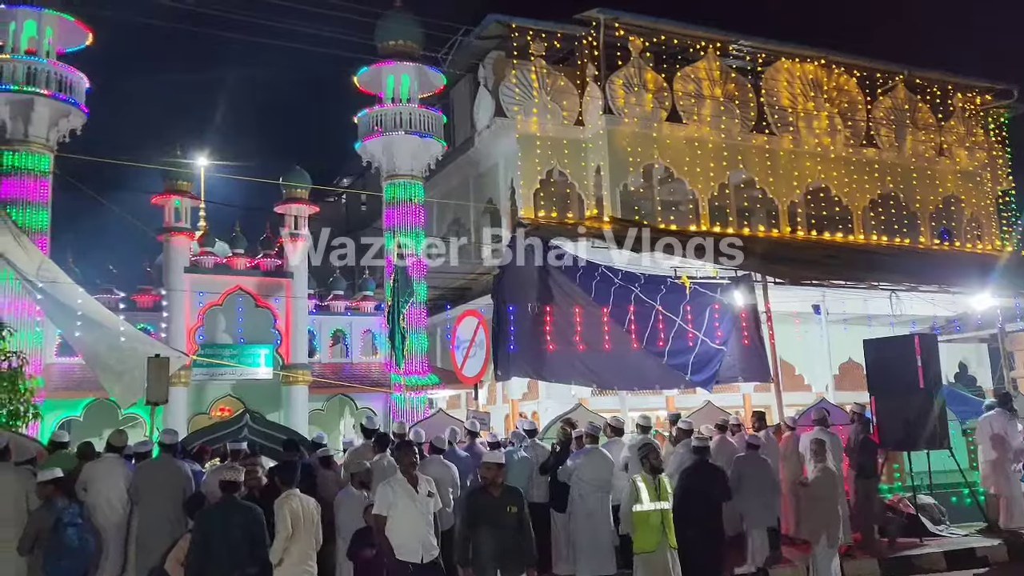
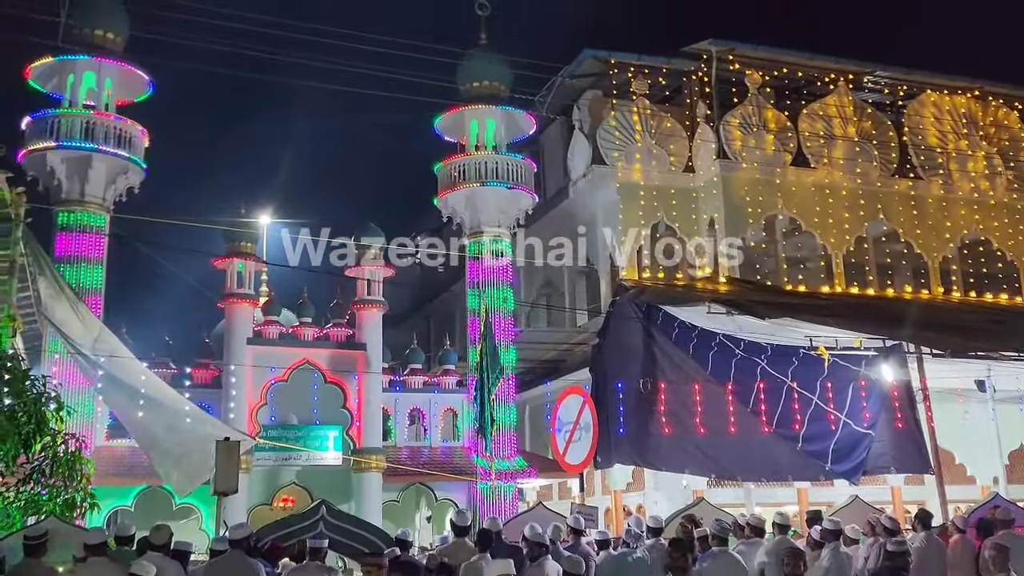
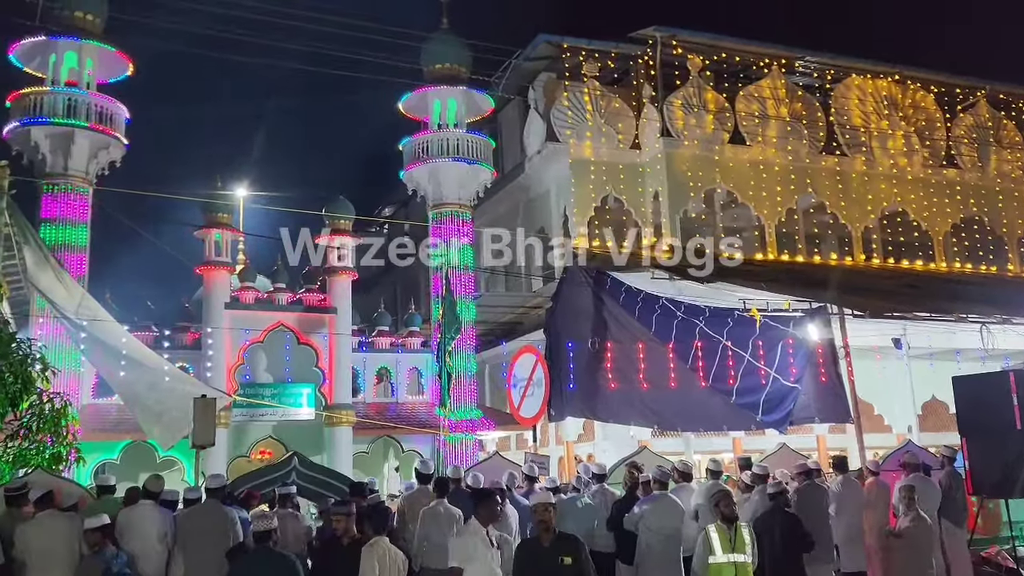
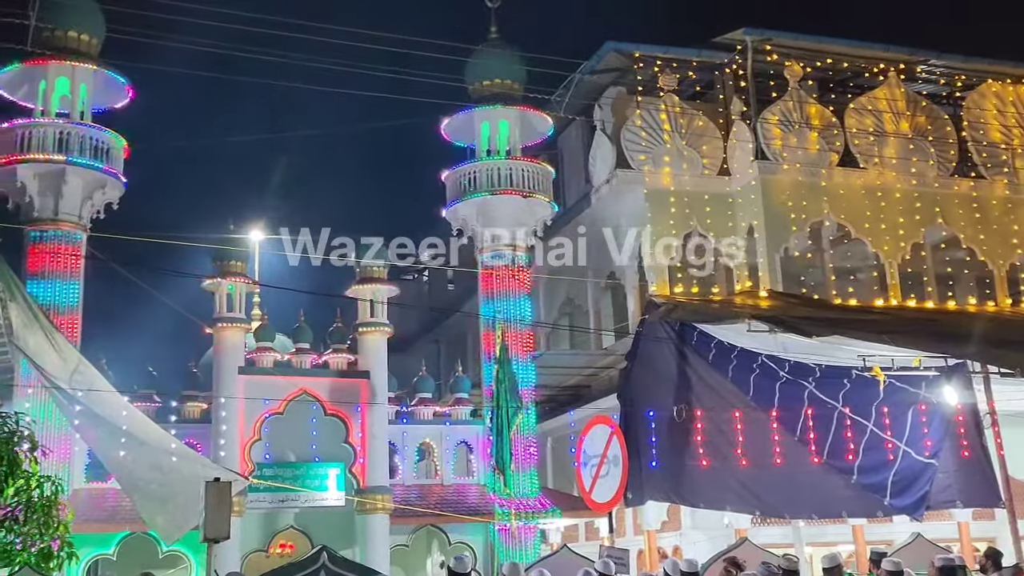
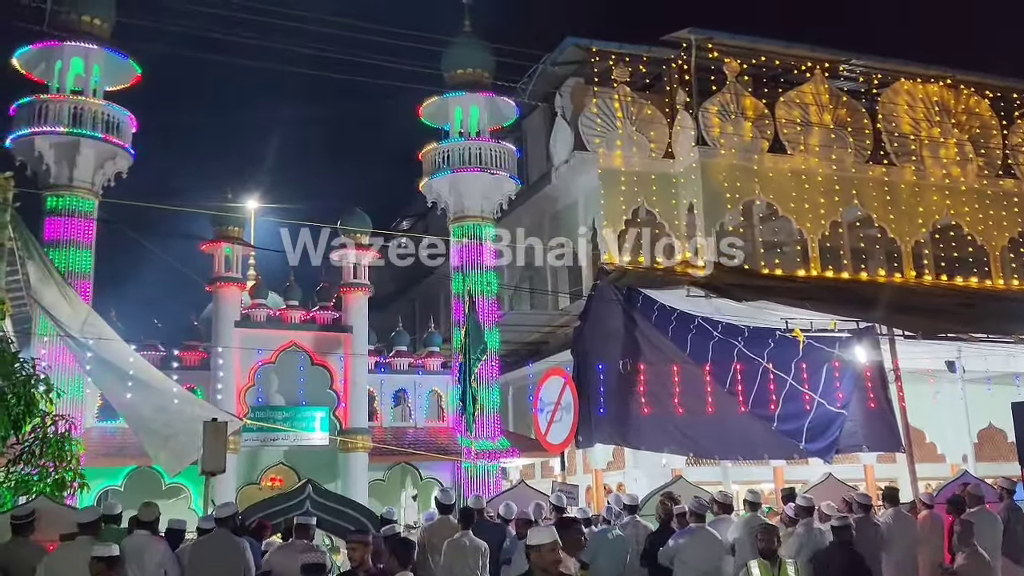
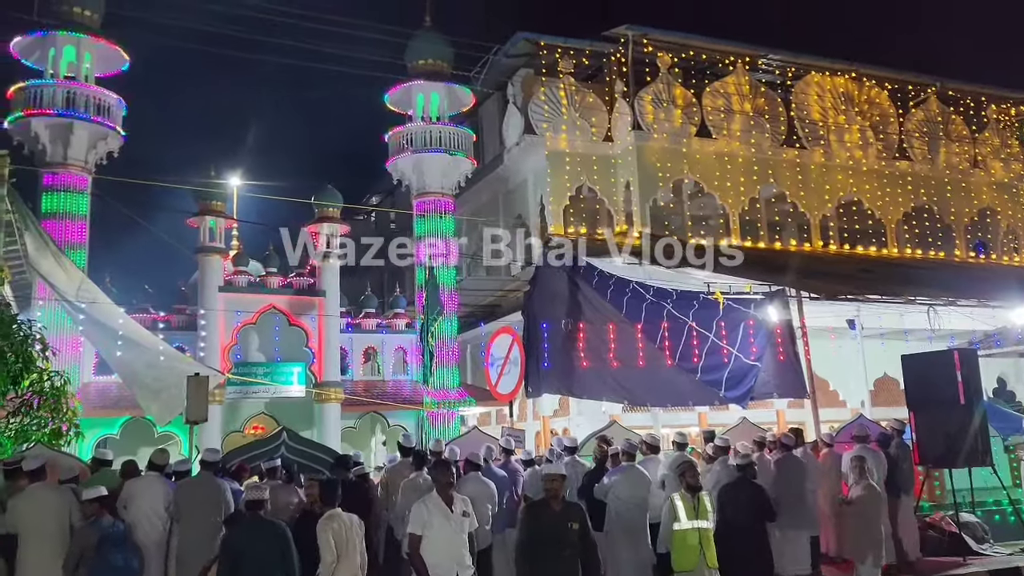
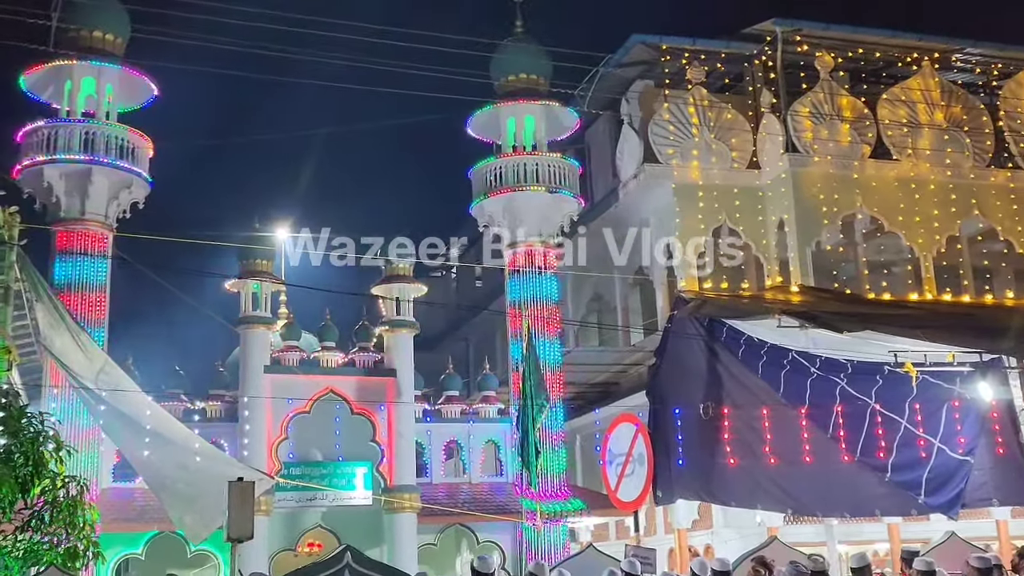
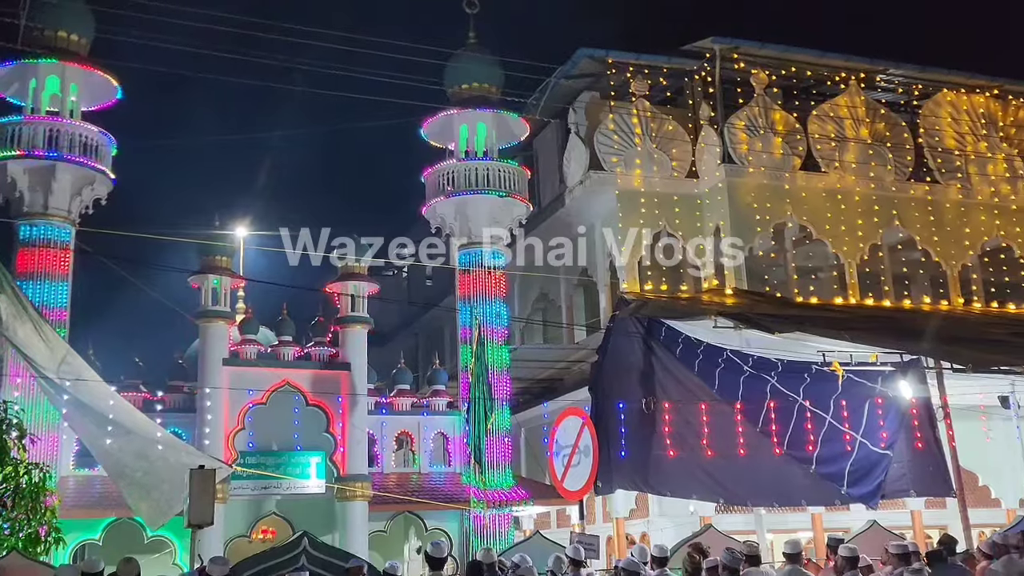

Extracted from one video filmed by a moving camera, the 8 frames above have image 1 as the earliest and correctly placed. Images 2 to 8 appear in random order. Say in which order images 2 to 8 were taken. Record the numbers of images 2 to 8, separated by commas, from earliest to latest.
6, 3, 5, 2, 8, 4, 7
